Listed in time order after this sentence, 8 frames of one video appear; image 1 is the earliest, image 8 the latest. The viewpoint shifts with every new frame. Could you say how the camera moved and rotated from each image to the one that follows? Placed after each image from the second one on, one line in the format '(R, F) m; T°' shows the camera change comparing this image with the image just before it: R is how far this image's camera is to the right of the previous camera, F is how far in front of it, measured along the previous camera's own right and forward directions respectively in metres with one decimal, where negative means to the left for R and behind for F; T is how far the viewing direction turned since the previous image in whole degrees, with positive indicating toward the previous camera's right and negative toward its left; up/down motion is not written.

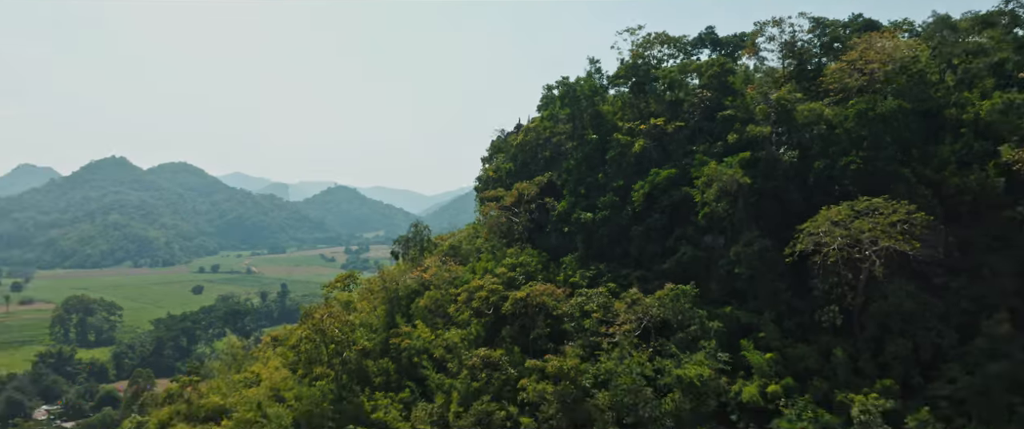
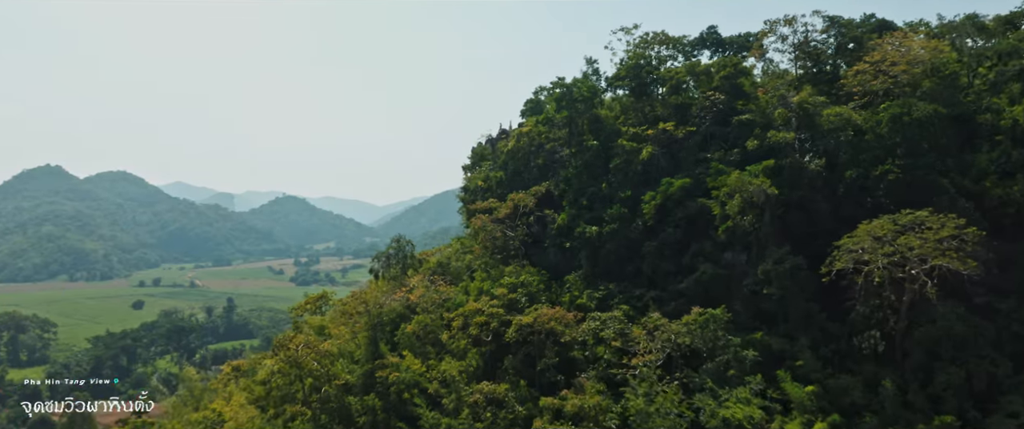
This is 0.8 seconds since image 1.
(-1.6, +2.9) m; +4°
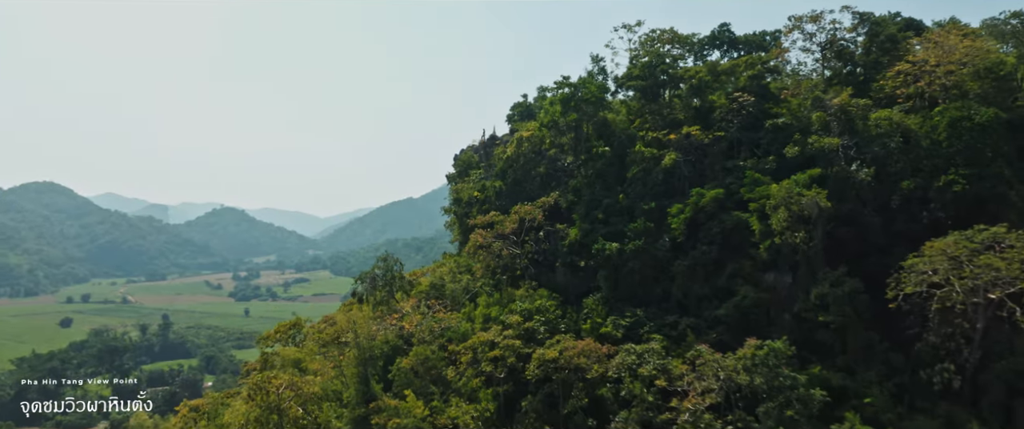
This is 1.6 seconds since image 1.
(-2.0, +3.3) m; +4°
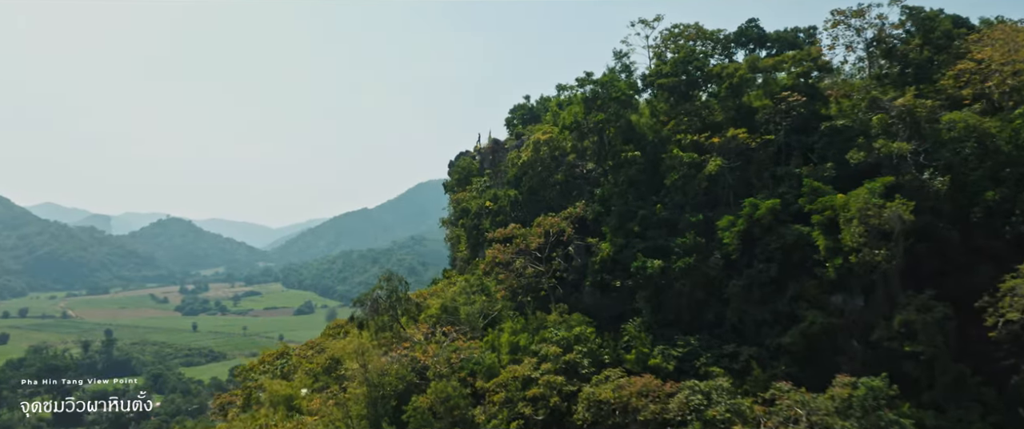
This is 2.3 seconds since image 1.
(-2.0, +3.0) m; +4°
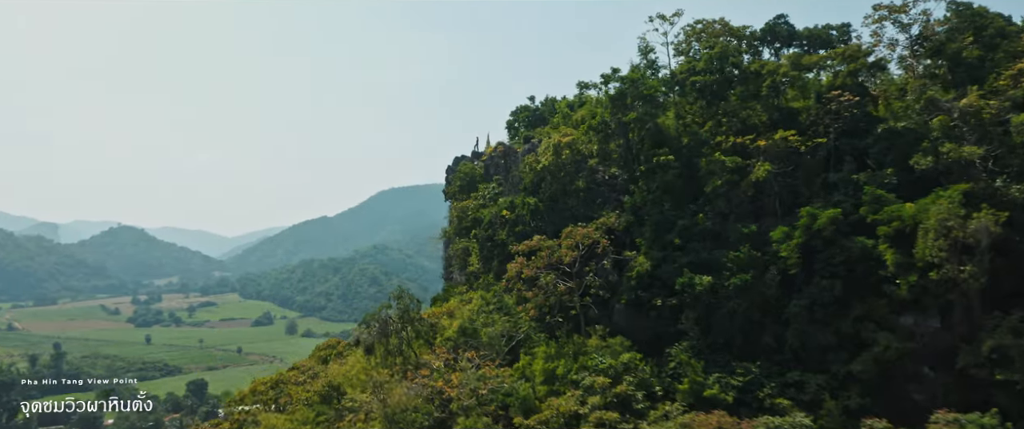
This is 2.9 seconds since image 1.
(-1.7, +2.4) m; +3°
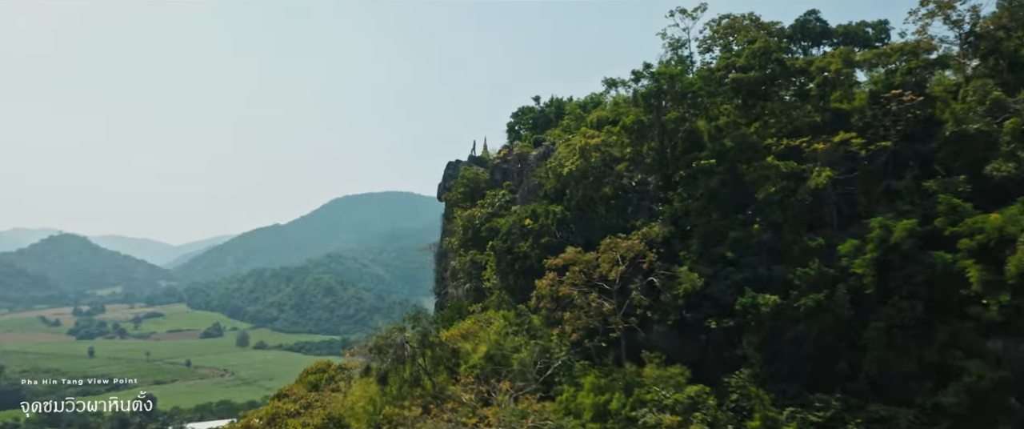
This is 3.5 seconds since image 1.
(-1.7, +2.4) m; +3°
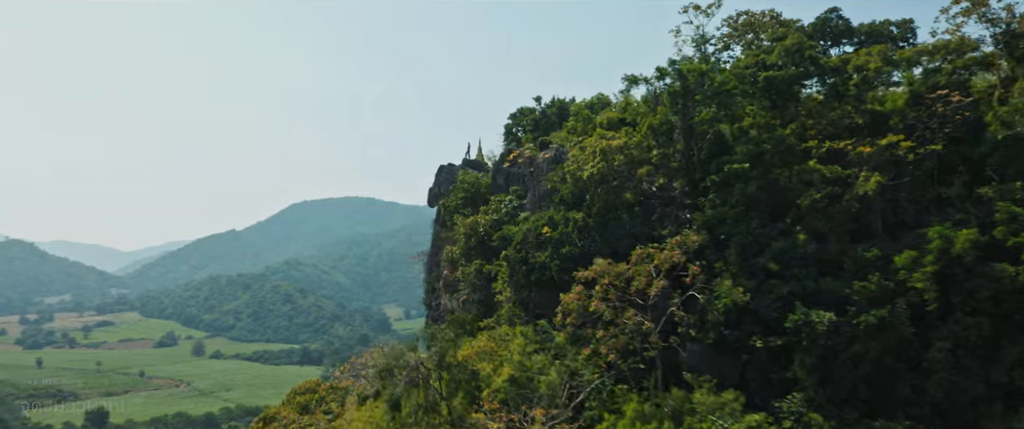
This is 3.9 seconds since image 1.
(-1.3, +1.7) m; +3°
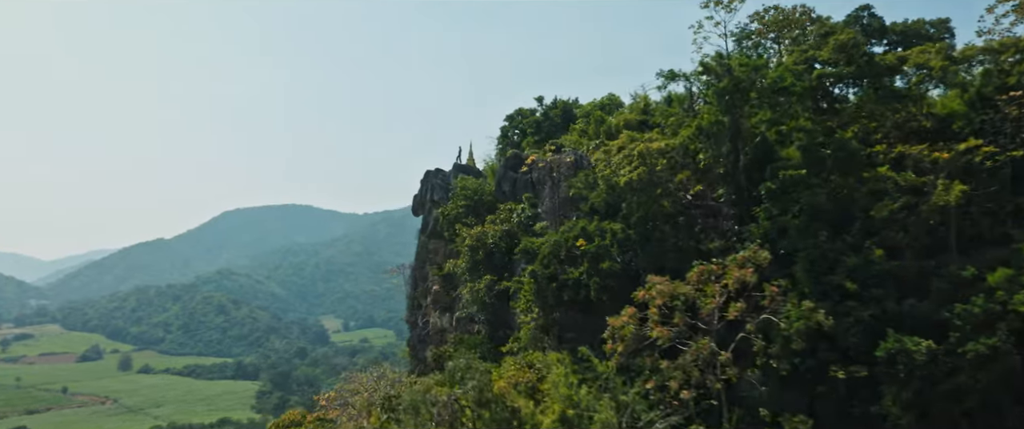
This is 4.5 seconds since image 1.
(-1.8, +2.3) m; +4°
